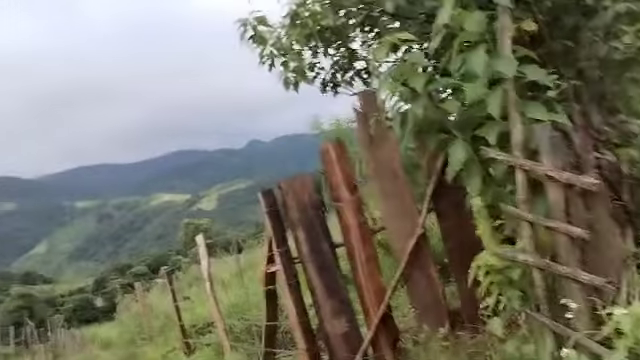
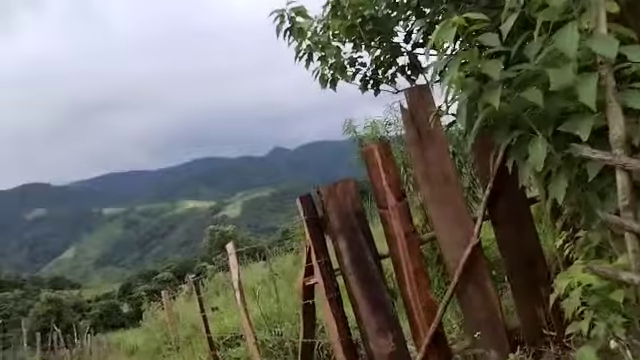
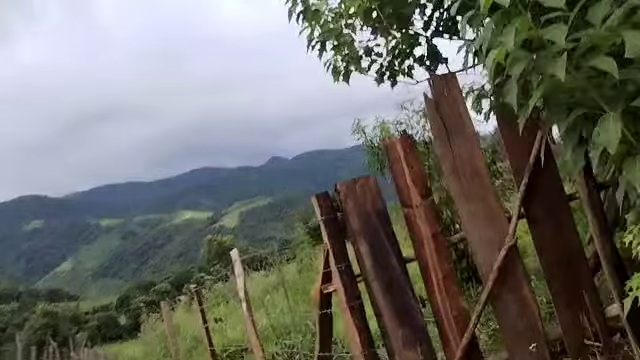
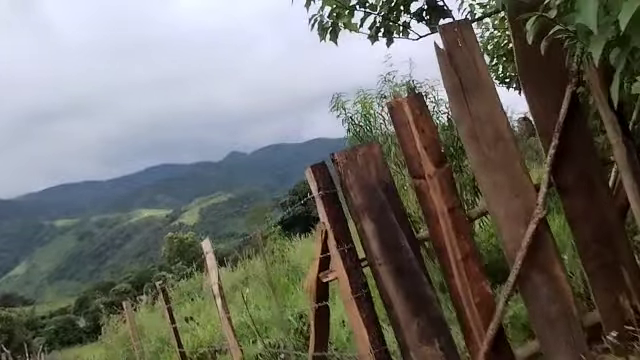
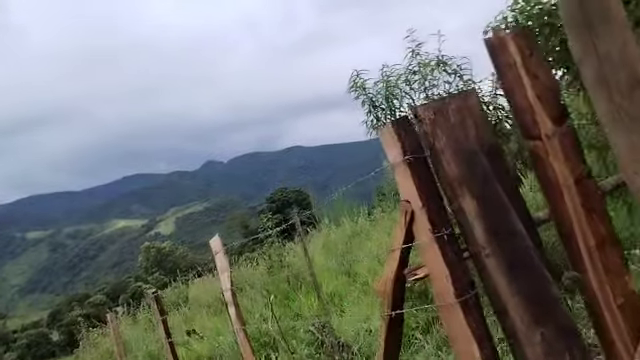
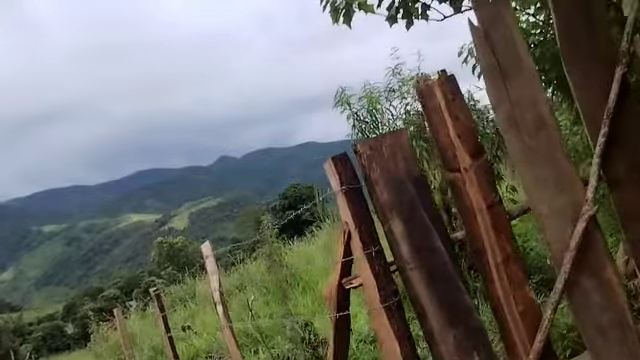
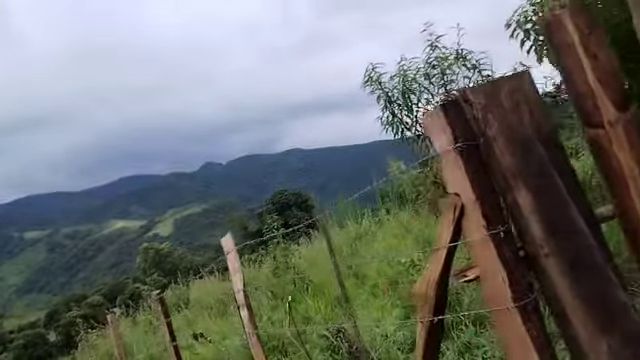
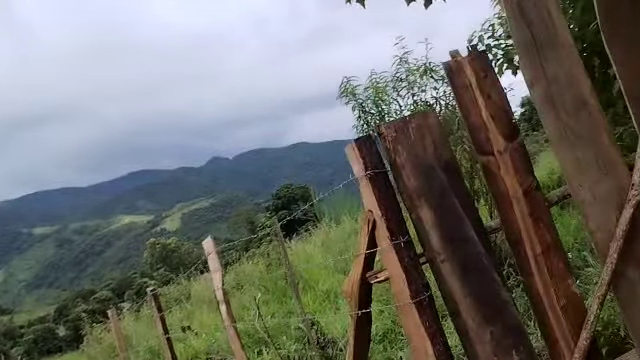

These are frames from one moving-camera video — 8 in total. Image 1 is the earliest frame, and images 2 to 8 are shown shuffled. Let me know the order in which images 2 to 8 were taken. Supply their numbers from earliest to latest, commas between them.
2, 3, 4, 6, 8, 5, 7
